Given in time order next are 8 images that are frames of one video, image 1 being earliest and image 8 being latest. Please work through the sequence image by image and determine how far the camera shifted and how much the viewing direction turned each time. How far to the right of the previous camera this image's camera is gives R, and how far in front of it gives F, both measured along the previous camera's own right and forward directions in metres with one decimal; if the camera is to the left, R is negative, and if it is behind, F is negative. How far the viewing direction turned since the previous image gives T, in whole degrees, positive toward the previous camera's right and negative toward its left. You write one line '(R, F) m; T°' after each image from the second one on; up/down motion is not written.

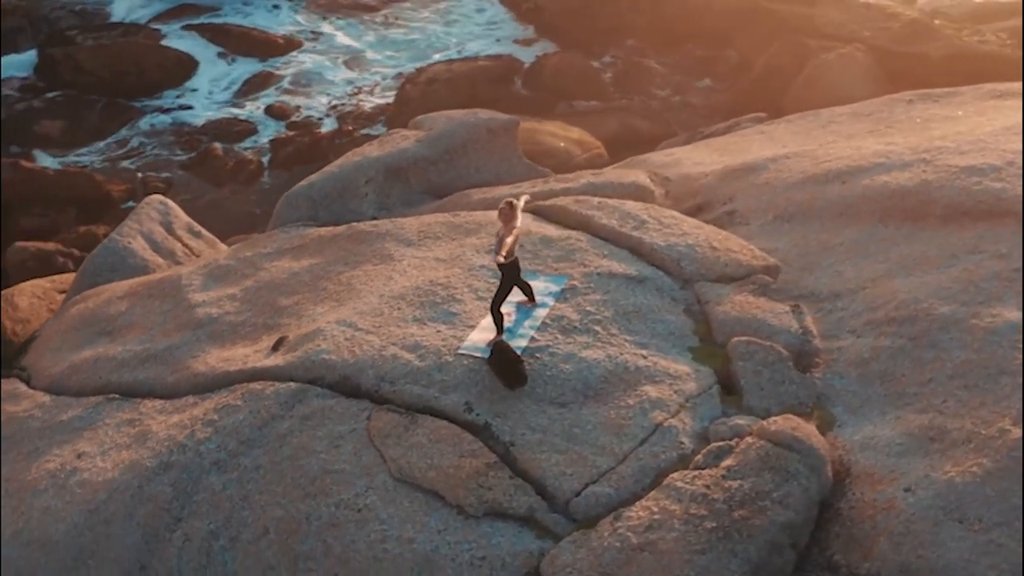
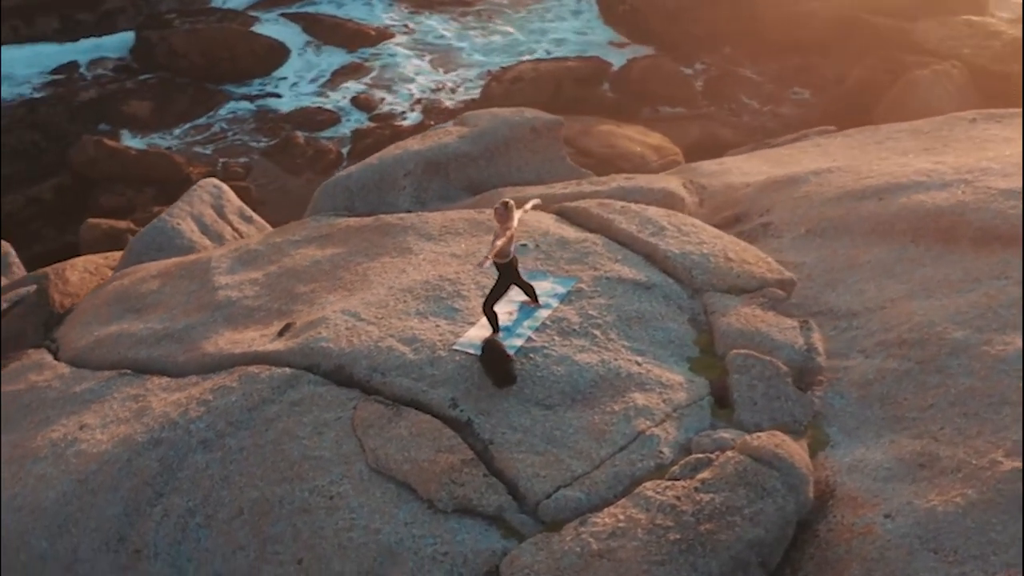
(+0.4, 0.0) m; -5°
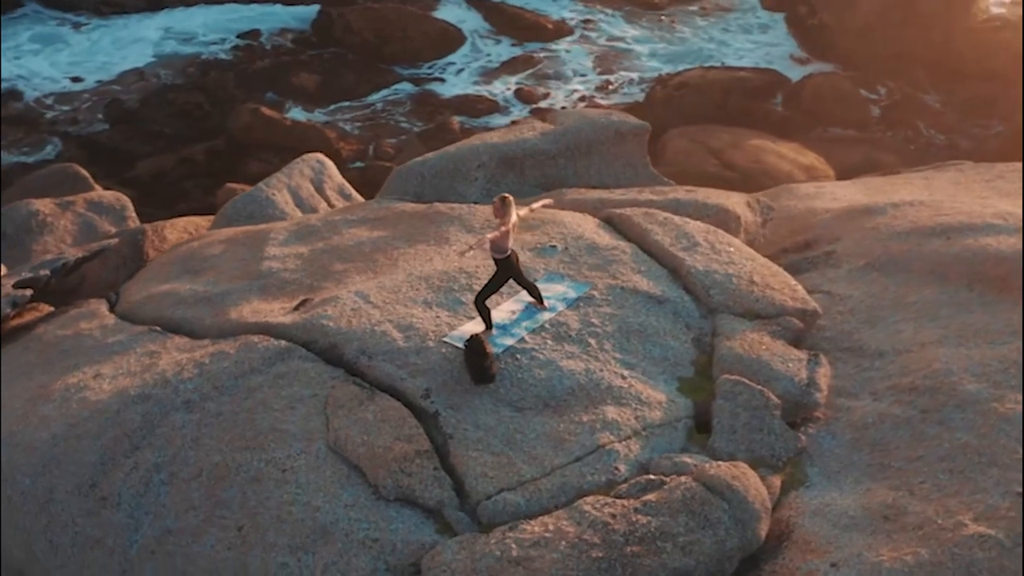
(+0.7, +0.1) m; -9°
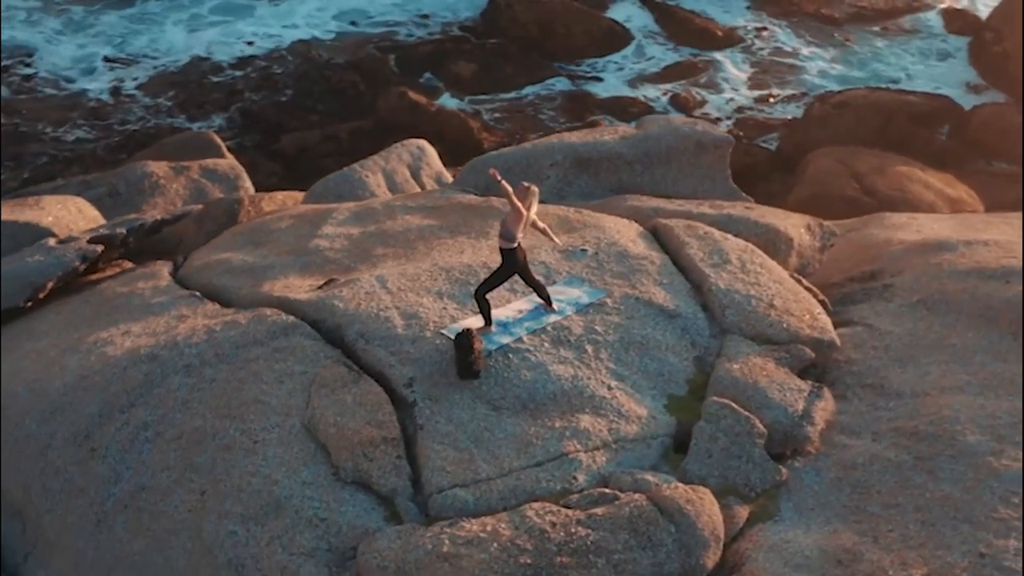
(+0.6, +0.1) m; -8°
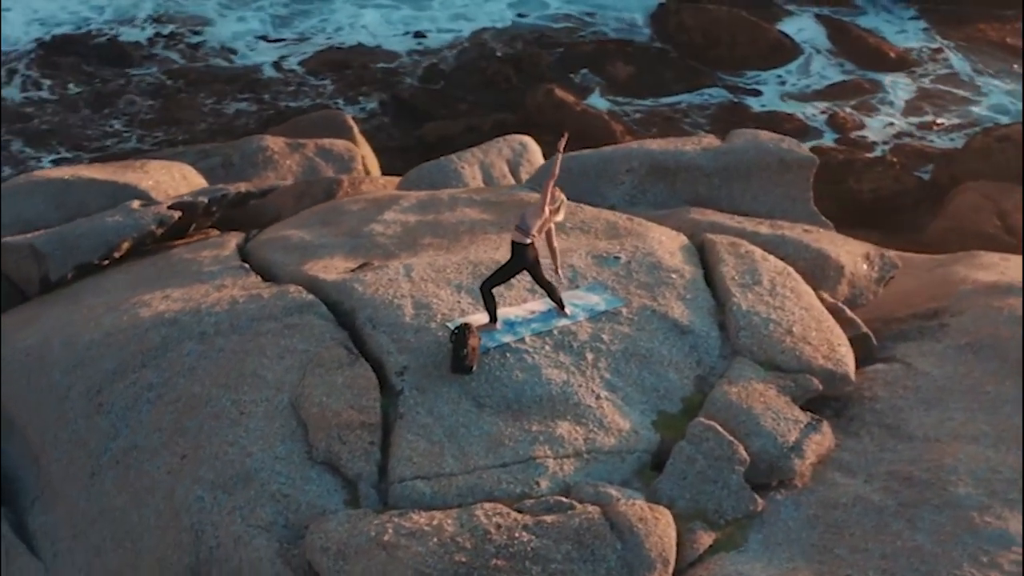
(+0.6, +0.1) m; -8°
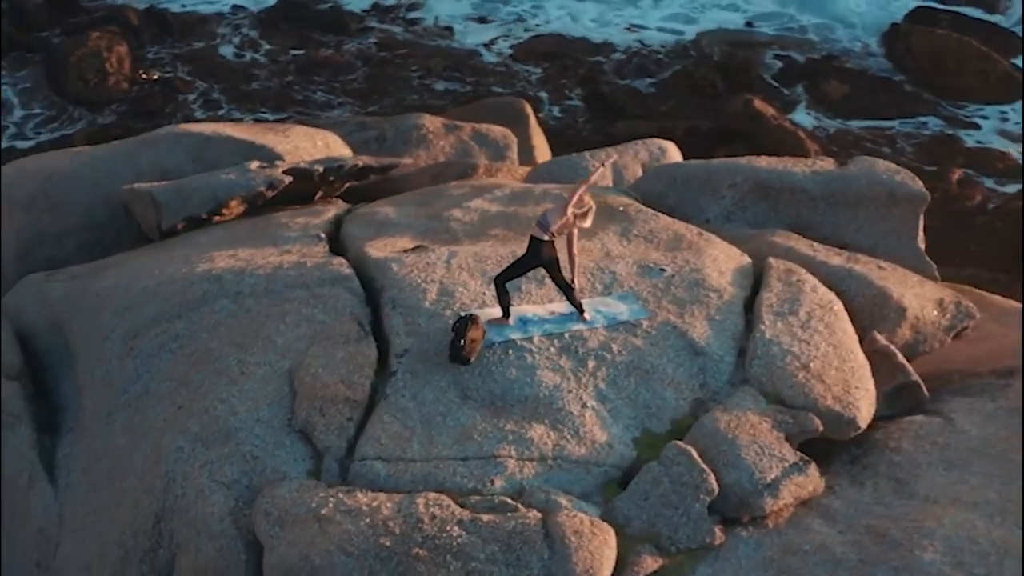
(+0.7, +0.1) m; -11°
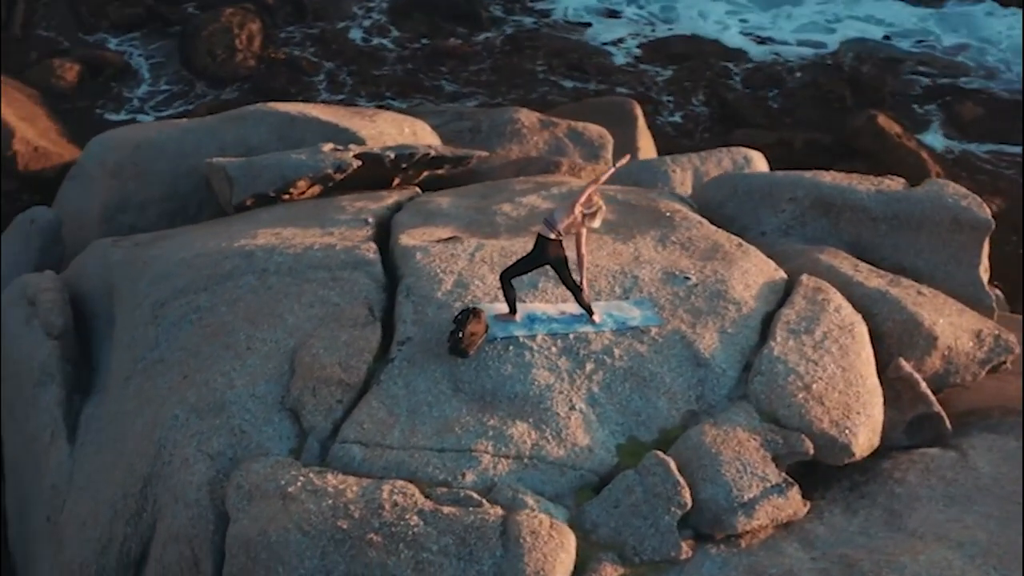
(+0.5, 0.0) m; -7°
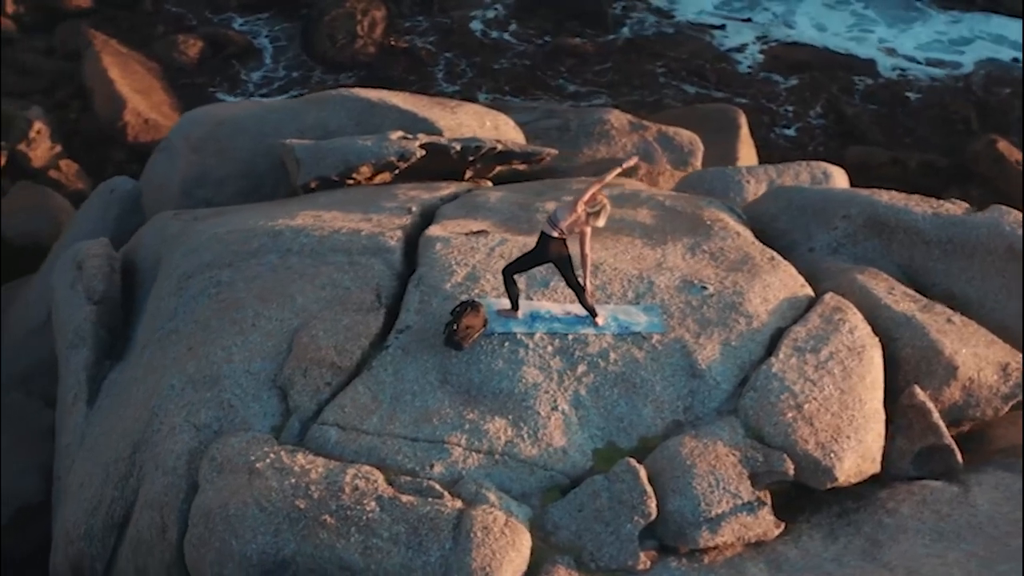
(+0.5, 0.0) m; -6°
